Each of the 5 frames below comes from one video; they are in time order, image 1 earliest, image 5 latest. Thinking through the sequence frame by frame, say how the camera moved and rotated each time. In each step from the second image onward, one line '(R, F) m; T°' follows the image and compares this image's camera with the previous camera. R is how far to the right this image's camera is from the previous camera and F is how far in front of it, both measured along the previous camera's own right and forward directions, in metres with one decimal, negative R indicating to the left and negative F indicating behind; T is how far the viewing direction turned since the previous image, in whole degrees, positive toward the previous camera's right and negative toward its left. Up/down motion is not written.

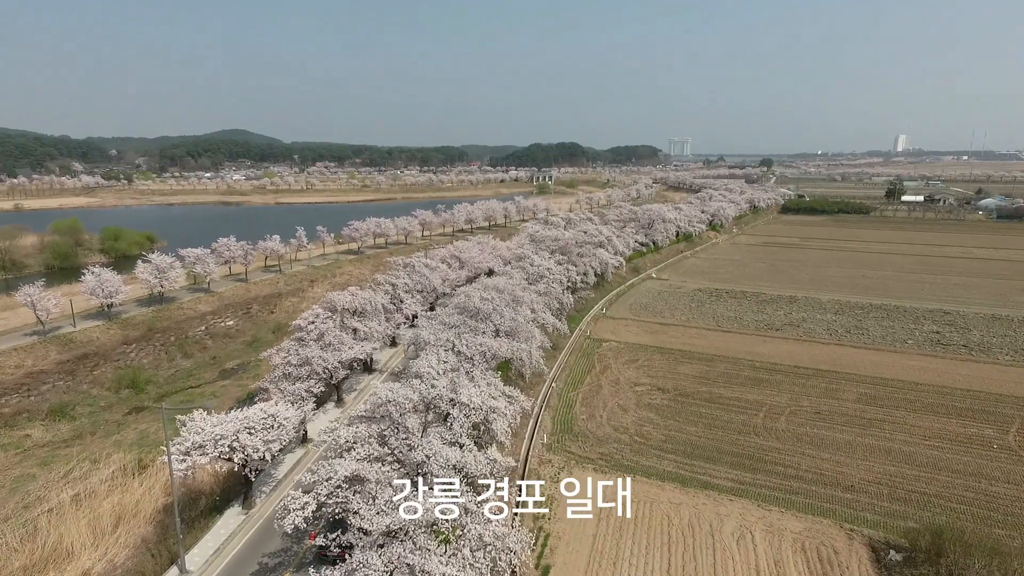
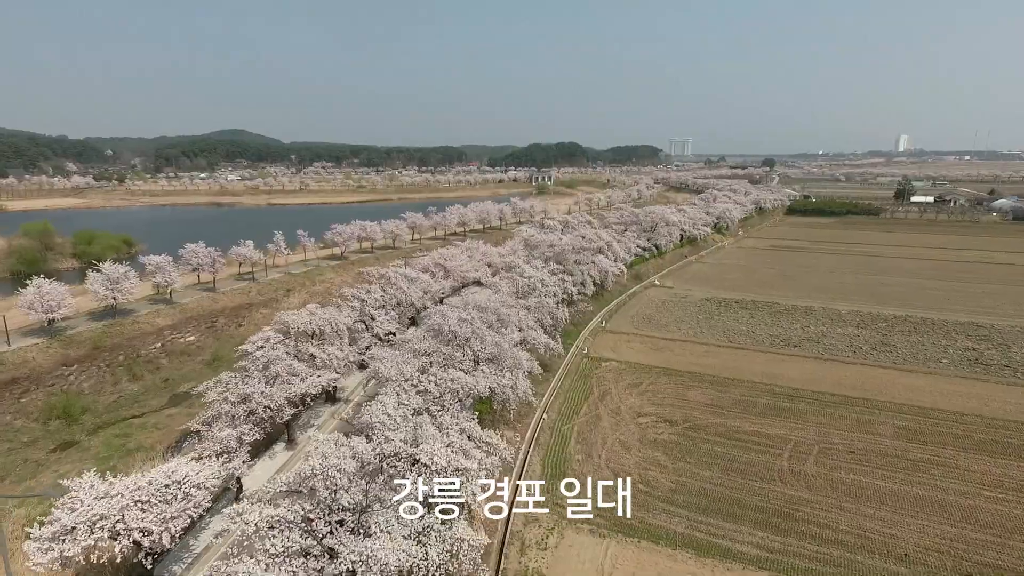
(+0.5, +2.7) m; 0°
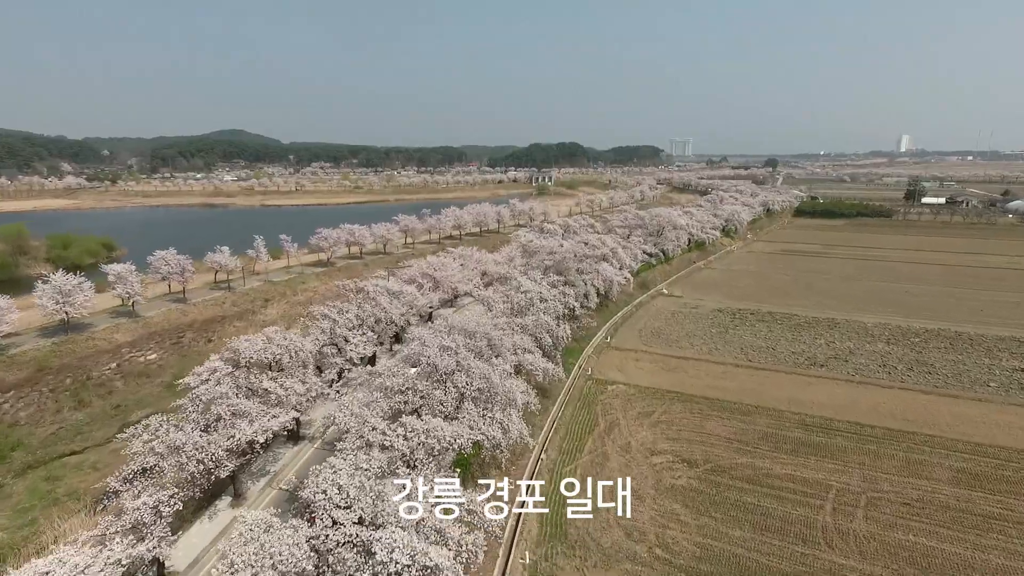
(+0.2, +2.5) m; 0°
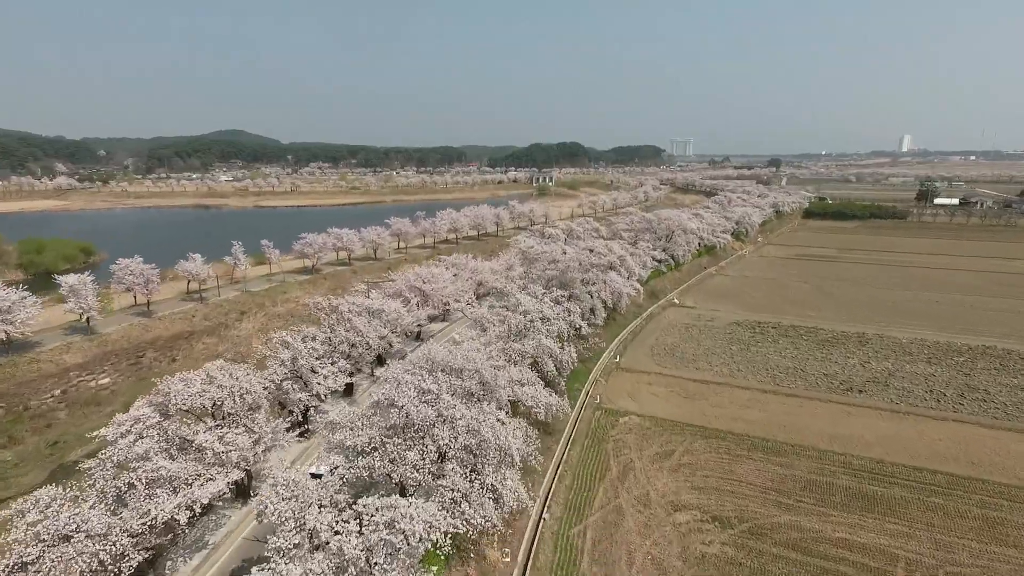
(+0.1, +2.7) m; 0°
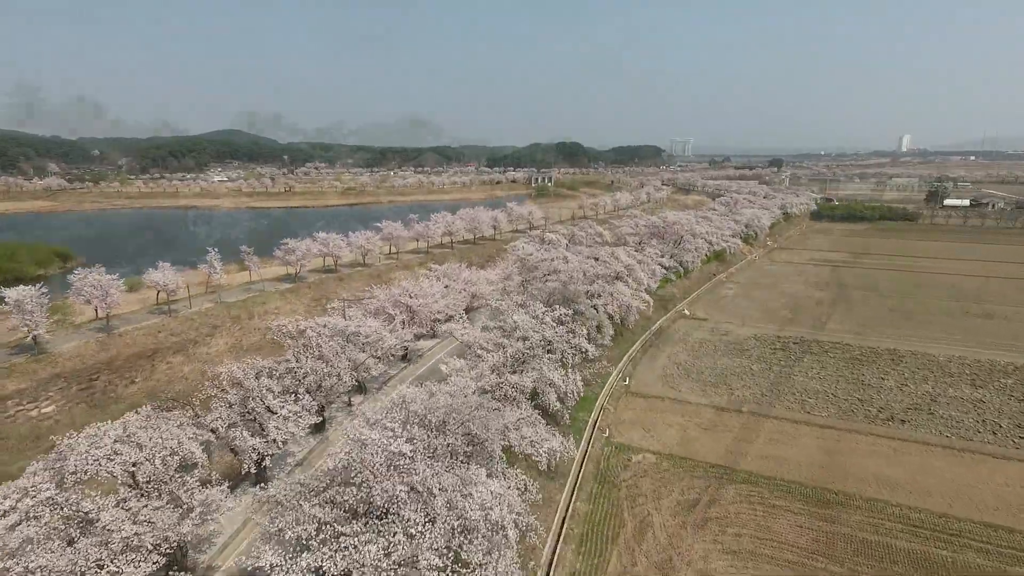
(+0.1, +2.4) m; 0°
